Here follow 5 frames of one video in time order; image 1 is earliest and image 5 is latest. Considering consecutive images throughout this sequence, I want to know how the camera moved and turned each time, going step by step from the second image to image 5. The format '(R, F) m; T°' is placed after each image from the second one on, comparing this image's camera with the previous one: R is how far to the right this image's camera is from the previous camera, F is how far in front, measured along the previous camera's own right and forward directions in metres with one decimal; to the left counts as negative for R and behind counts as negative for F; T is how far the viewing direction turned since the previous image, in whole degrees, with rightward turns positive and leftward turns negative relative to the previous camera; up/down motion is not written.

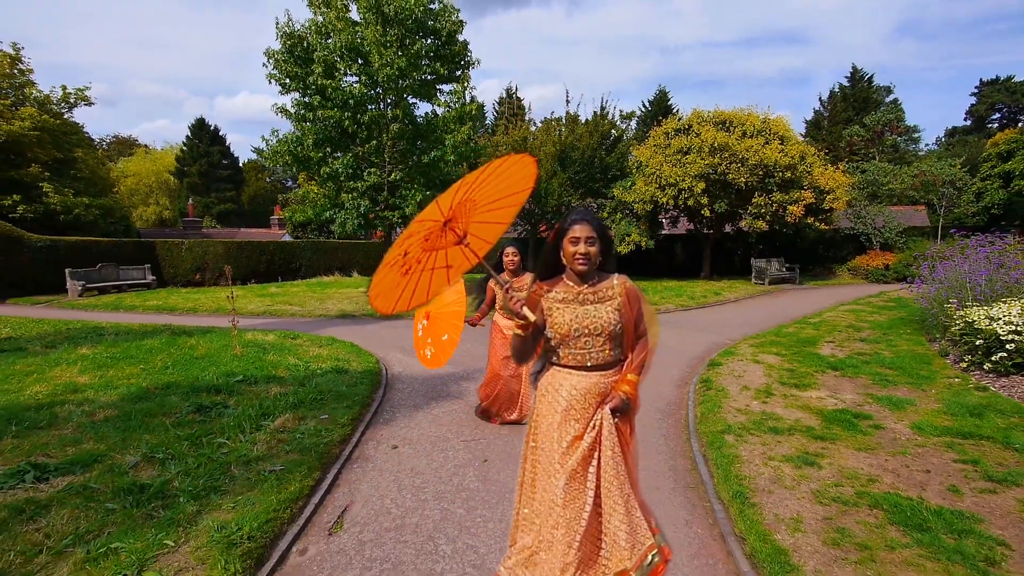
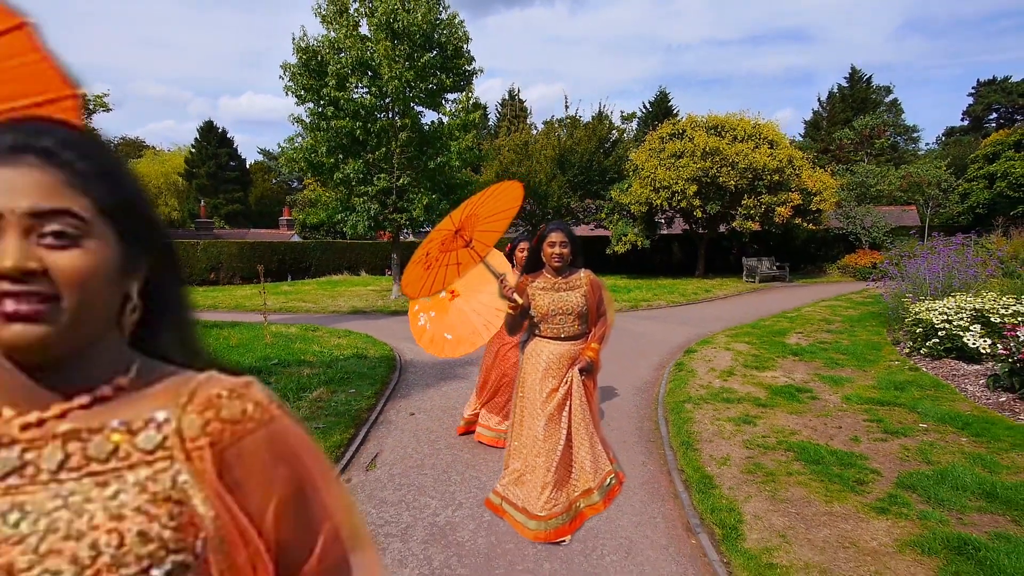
(+0.1, -1.1) m; 0°
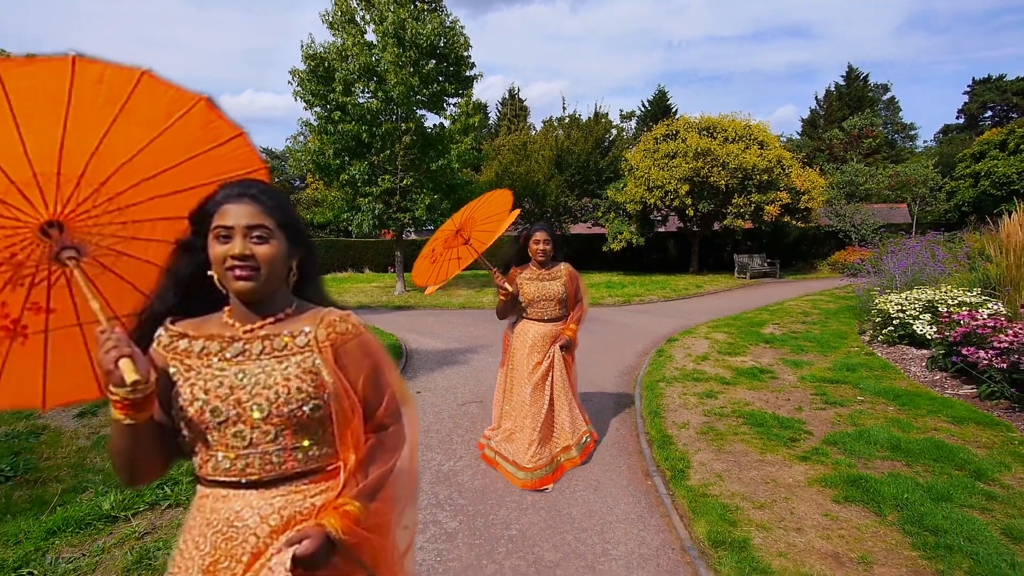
(+0.1, -0.8) m; 0°
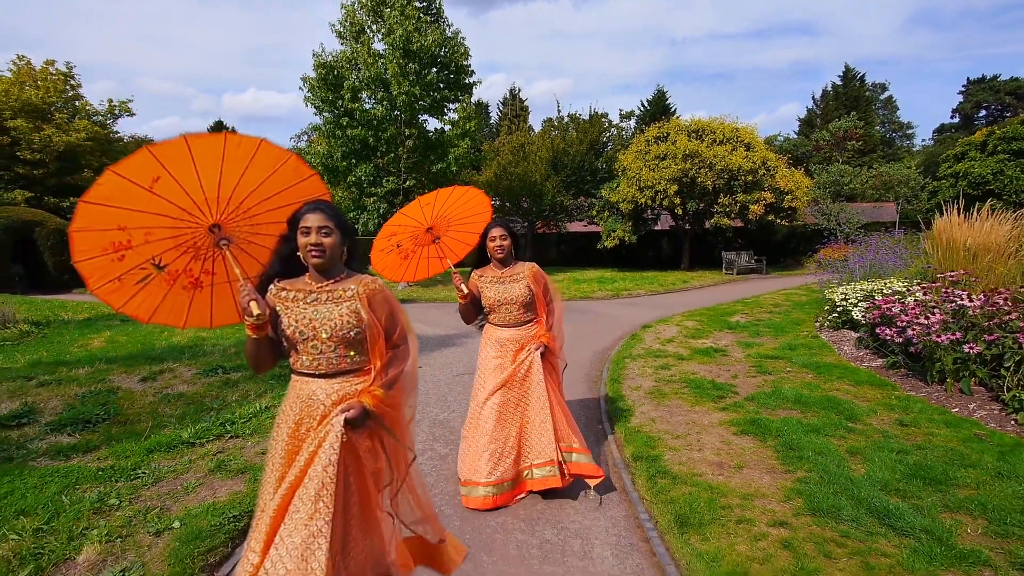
(+0.2, -1.2) m; 0°
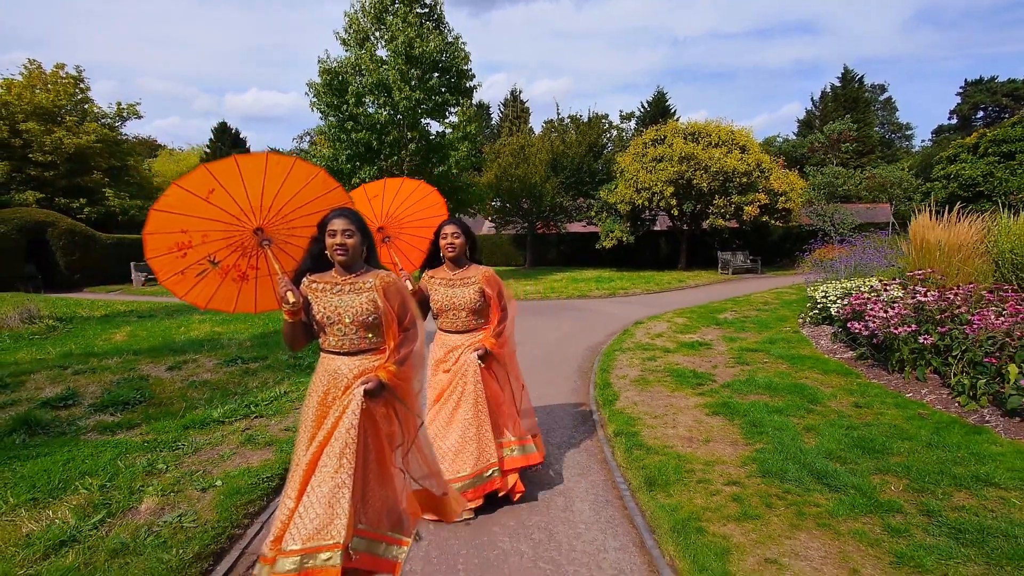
(+0.1, -0.6) m; 0°
